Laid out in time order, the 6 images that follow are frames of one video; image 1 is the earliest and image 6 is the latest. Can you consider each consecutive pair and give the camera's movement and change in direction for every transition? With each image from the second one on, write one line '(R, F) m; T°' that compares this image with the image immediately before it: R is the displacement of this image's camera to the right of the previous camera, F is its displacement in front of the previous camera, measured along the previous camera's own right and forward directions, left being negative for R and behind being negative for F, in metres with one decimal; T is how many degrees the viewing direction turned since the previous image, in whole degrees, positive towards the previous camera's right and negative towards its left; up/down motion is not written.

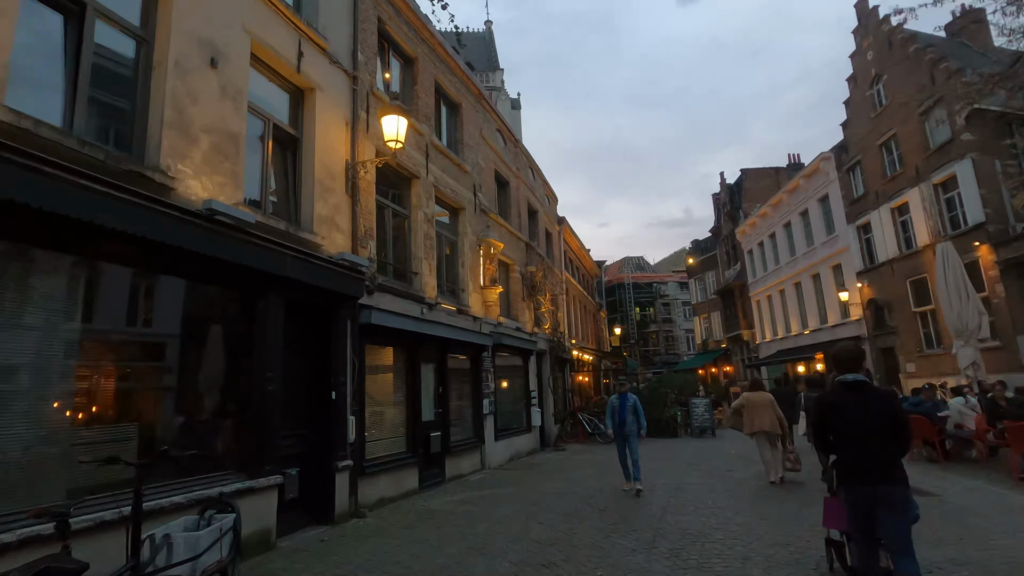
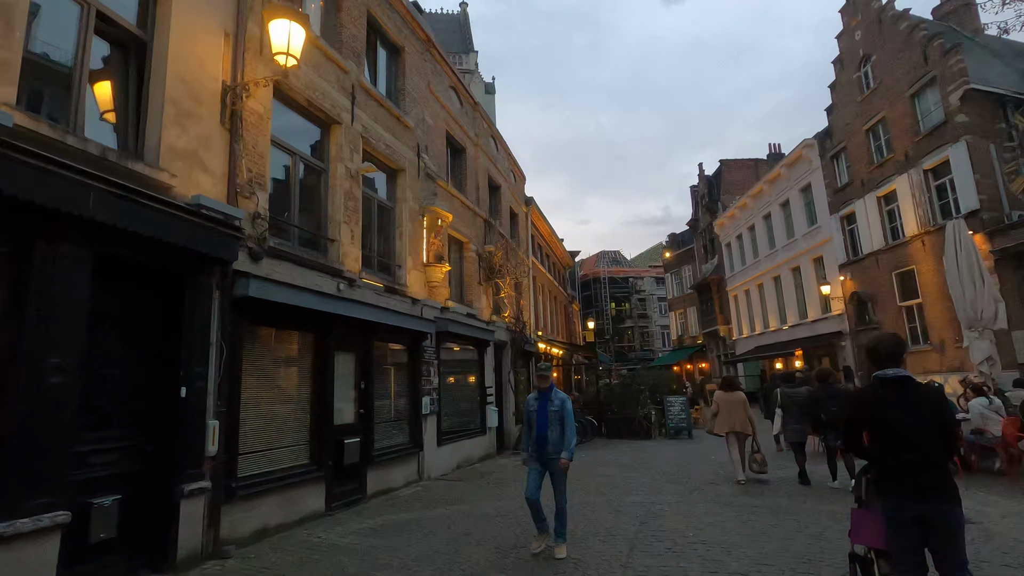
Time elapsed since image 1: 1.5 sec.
(+0.6, +1.9) m; +2°
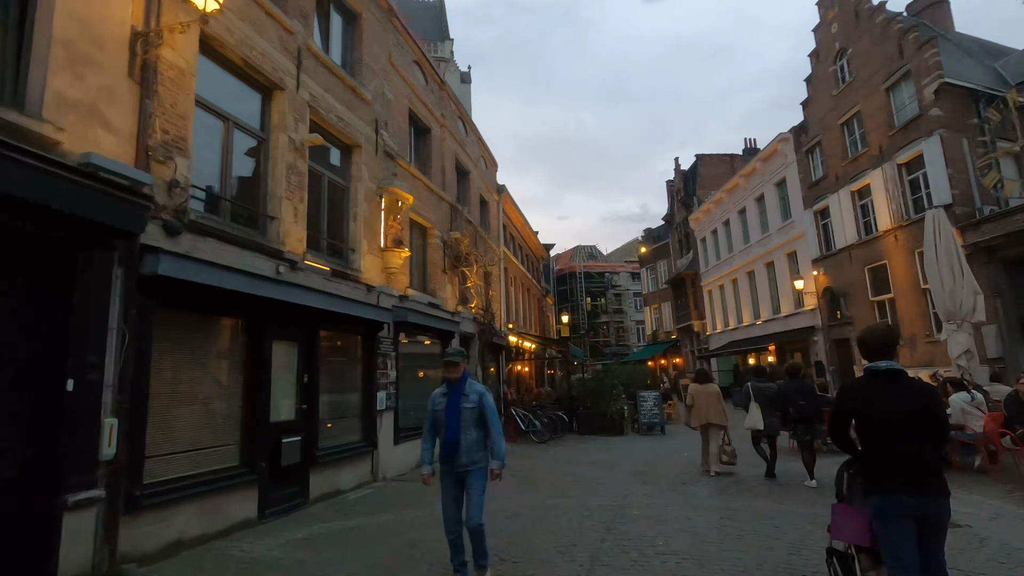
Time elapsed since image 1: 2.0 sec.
(+0.3, +0.7) m; +2°
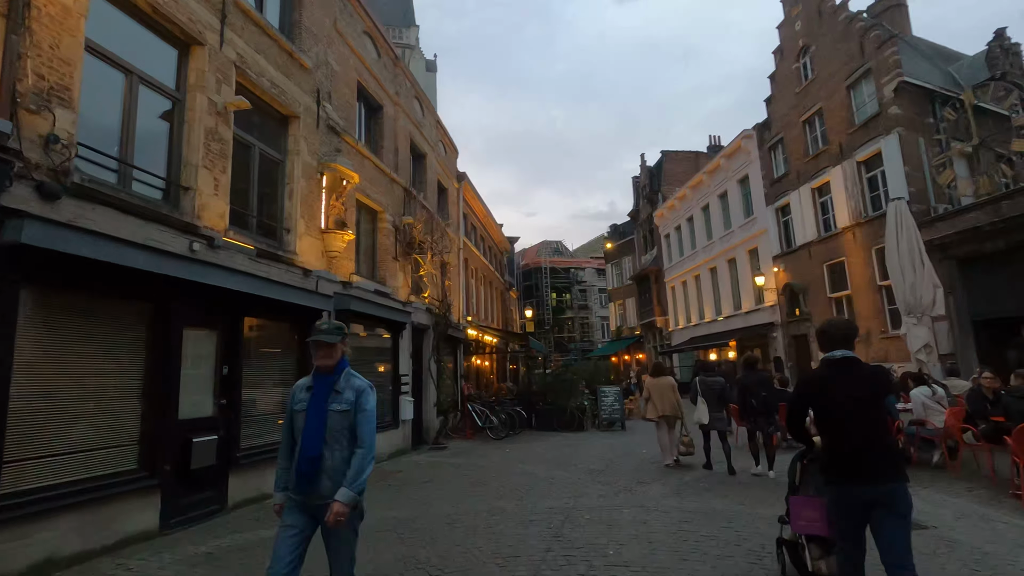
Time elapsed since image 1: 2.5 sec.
(+0.3, +0.6) m; +3°
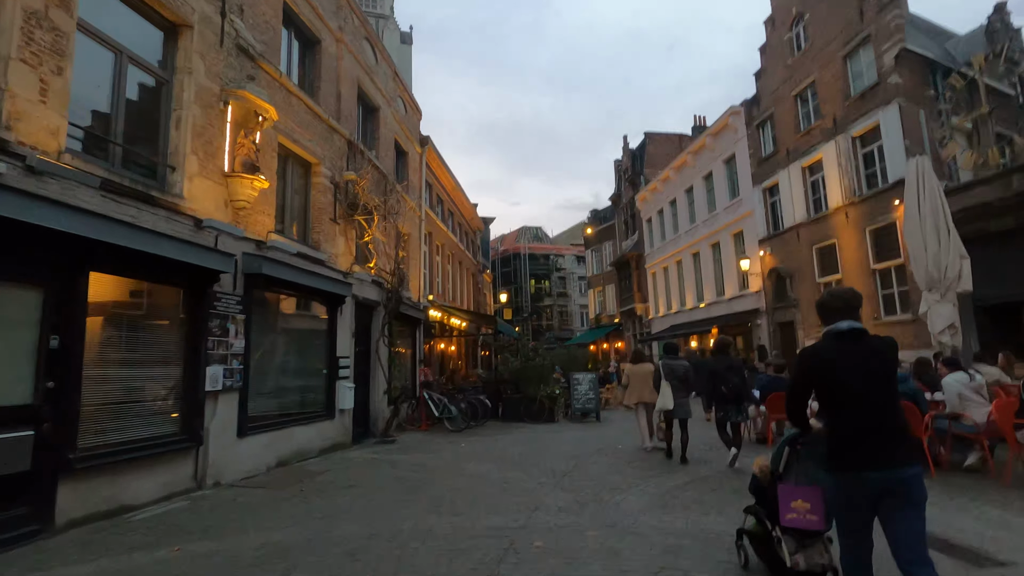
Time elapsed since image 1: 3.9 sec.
(+0.4, +1.7) m; +2°
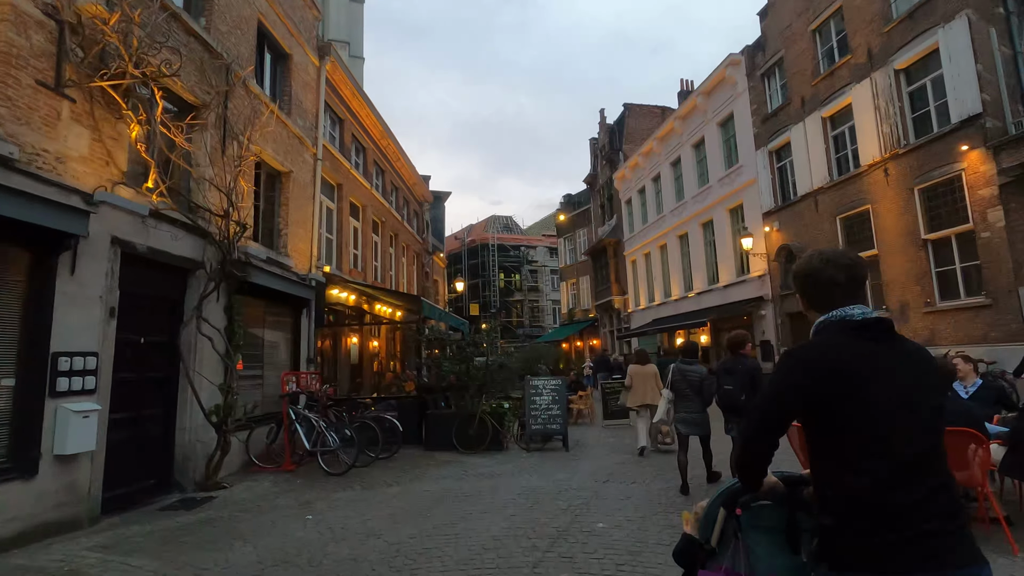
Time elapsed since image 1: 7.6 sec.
(+0.9, +4.7) m; +3°
